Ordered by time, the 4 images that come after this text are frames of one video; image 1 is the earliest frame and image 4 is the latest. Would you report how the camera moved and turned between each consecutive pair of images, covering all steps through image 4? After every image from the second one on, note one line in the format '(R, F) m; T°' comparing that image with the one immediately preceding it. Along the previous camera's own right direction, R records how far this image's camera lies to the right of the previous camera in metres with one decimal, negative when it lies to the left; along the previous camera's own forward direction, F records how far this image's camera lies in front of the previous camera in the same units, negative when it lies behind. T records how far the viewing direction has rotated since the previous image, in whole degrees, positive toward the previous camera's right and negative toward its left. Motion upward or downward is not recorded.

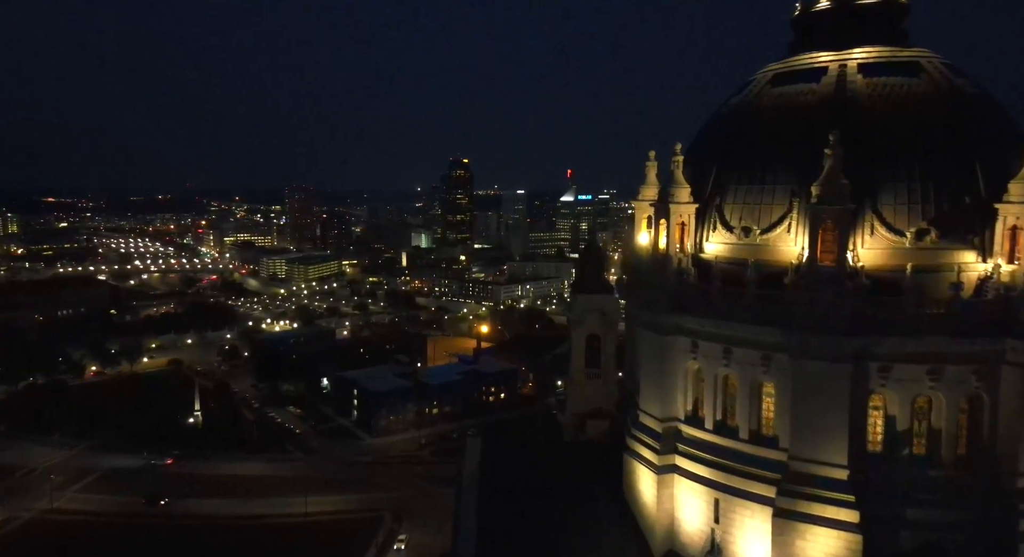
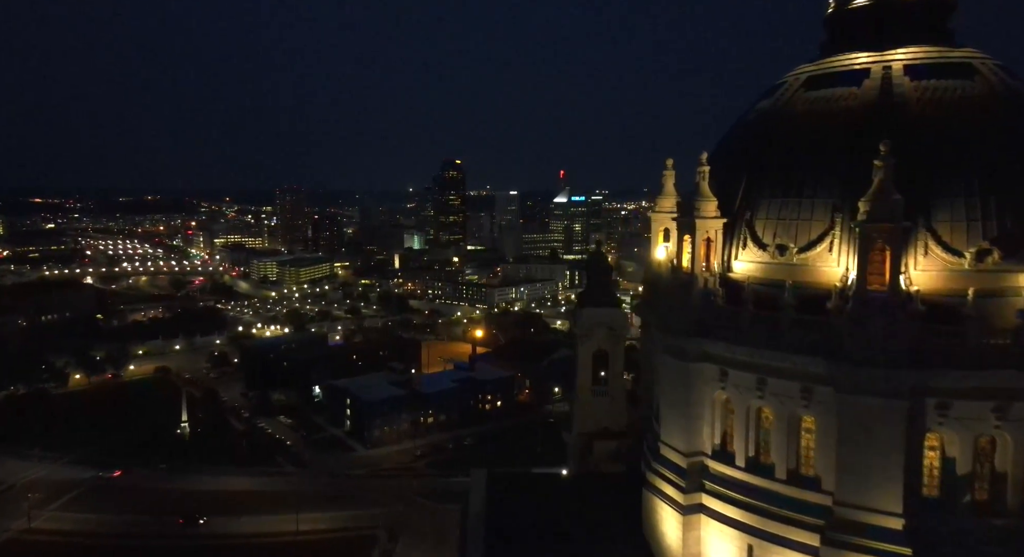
(-0.3, +1.2) m; +1°
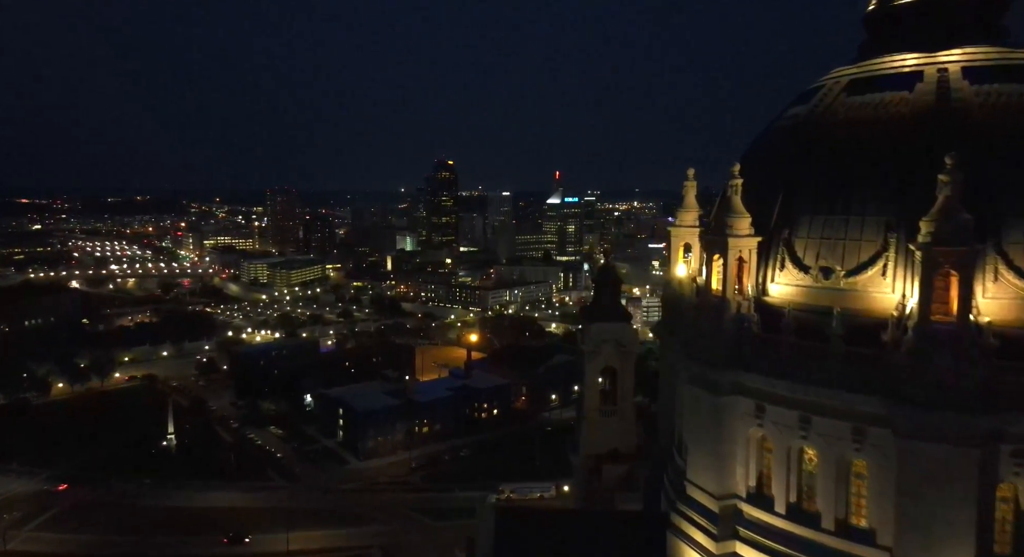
(-0.3, +1.2) m; +1°
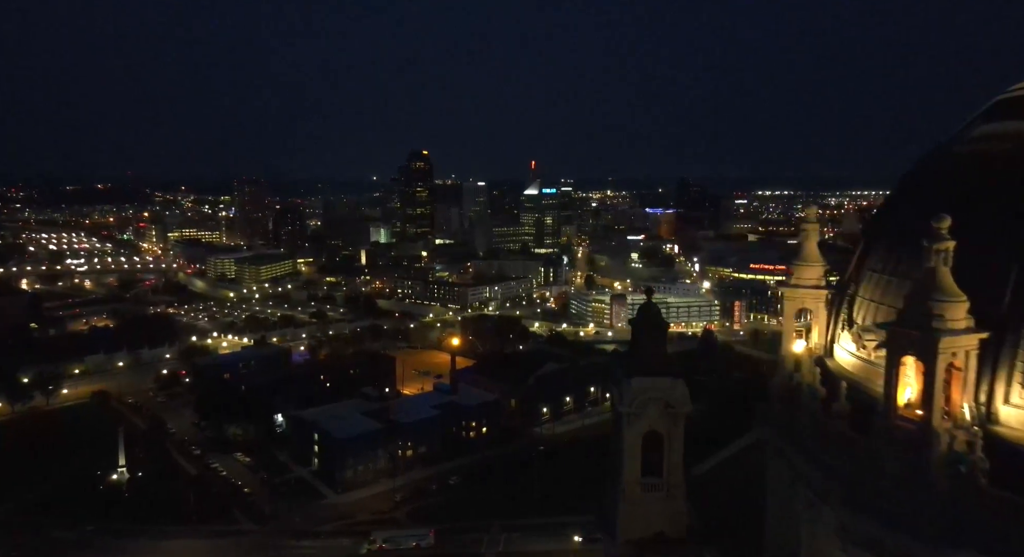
(-1.1, +4.1) m; +2°
